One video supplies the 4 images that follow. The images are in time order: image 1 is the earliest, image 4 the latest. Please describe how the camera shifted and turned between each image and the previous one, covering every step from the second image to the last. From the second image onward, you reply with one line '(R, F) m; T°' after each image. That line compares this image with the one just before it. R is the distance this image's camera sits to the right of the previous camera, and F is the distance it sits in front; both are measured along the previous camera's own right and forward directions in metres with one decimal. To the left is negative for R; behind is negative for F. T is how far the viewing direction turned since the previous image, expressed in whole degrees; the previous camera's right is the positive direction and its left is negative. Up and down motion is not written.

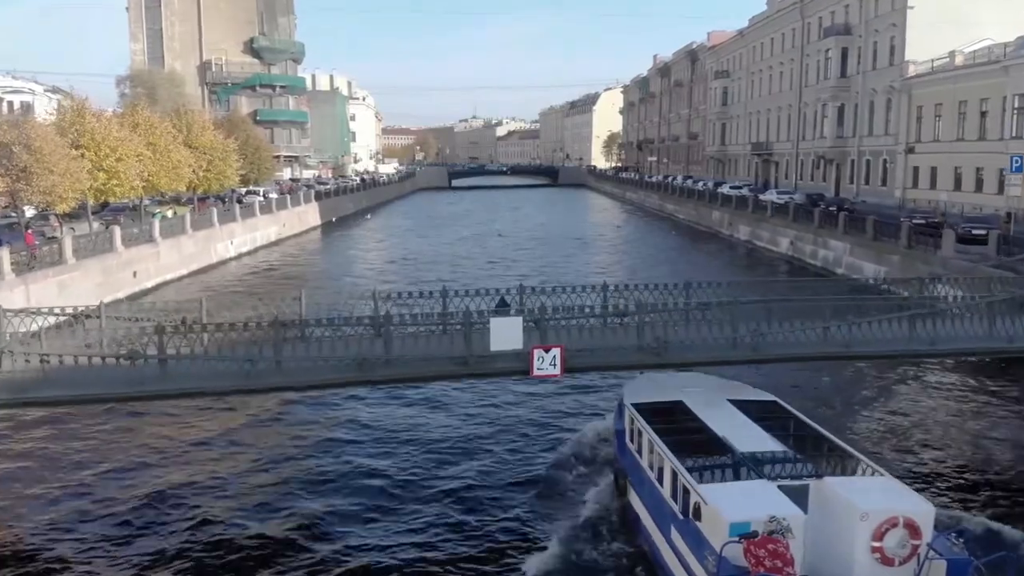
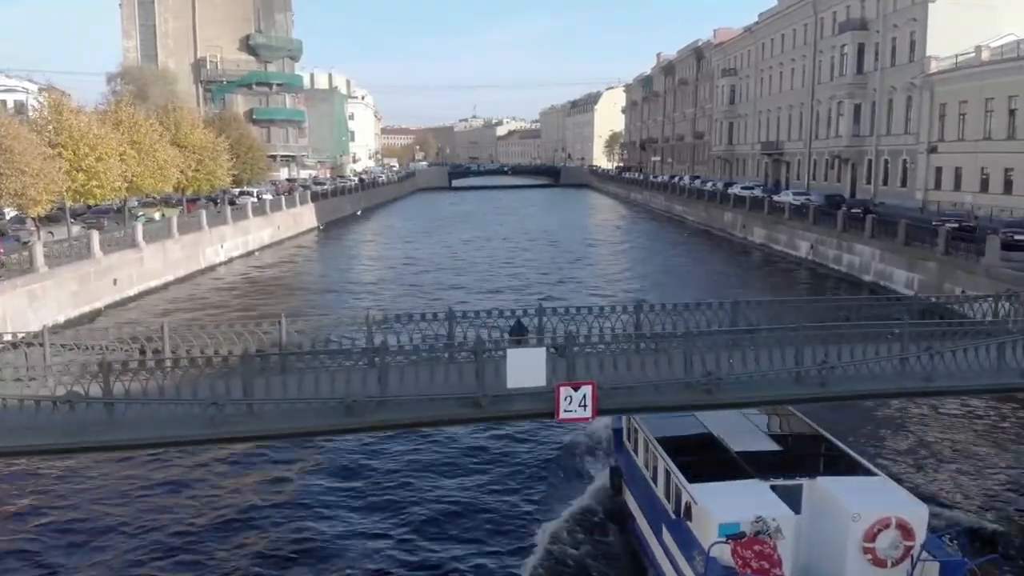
(-0.2, +1.8) m; 0°
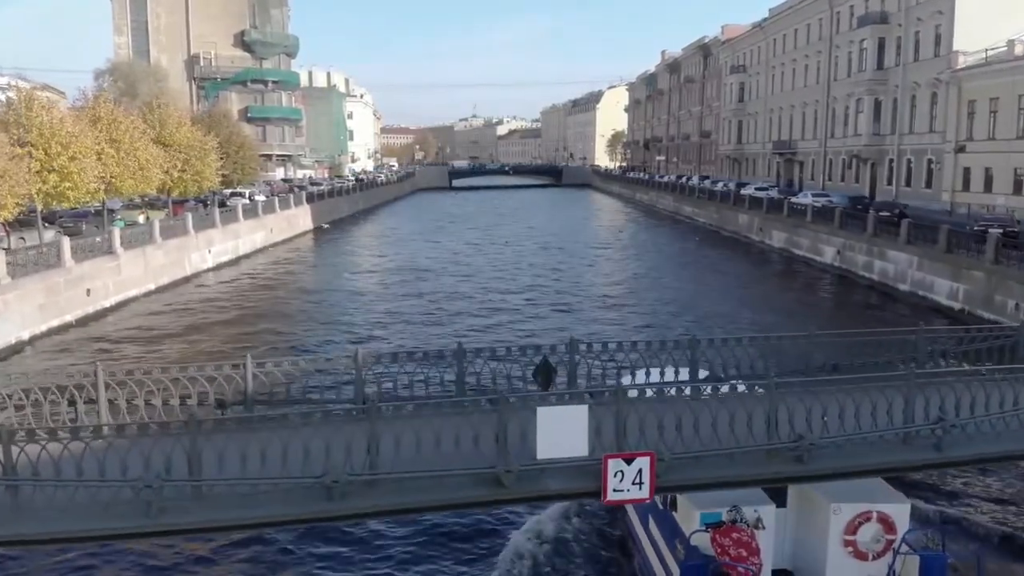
(-0.2, +2.0) m; 0°
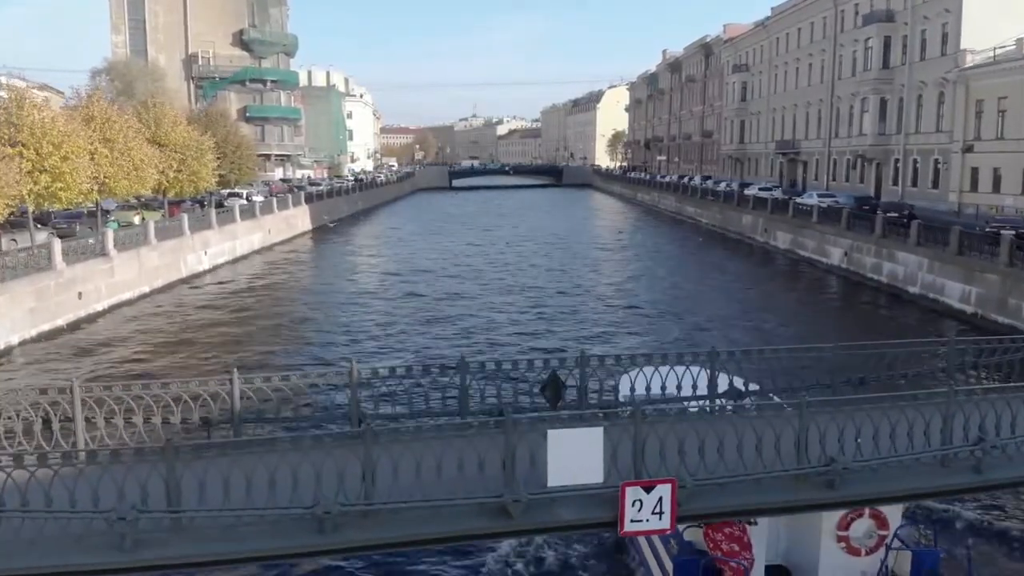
(-0.1, +0.5) m; 0°
